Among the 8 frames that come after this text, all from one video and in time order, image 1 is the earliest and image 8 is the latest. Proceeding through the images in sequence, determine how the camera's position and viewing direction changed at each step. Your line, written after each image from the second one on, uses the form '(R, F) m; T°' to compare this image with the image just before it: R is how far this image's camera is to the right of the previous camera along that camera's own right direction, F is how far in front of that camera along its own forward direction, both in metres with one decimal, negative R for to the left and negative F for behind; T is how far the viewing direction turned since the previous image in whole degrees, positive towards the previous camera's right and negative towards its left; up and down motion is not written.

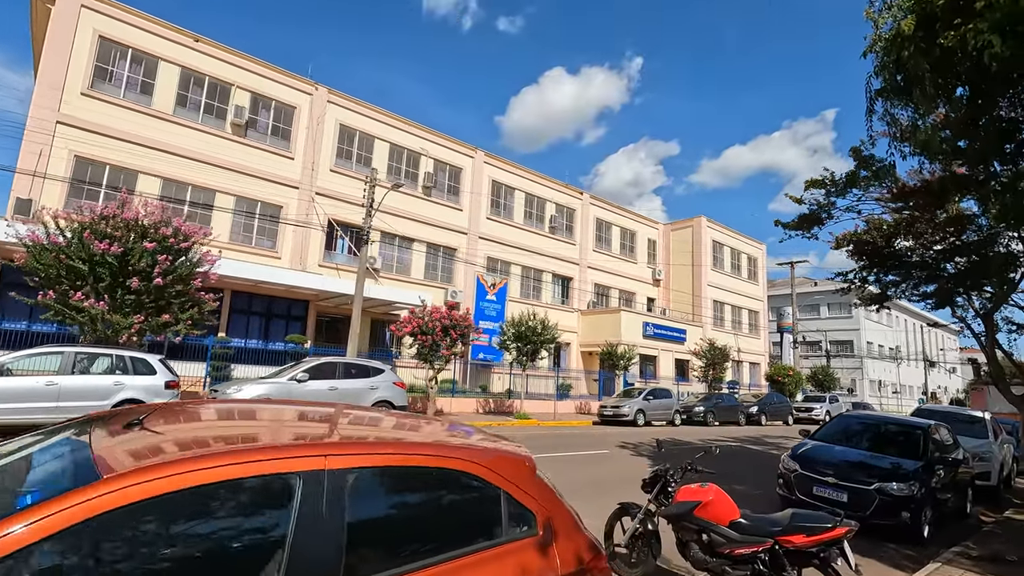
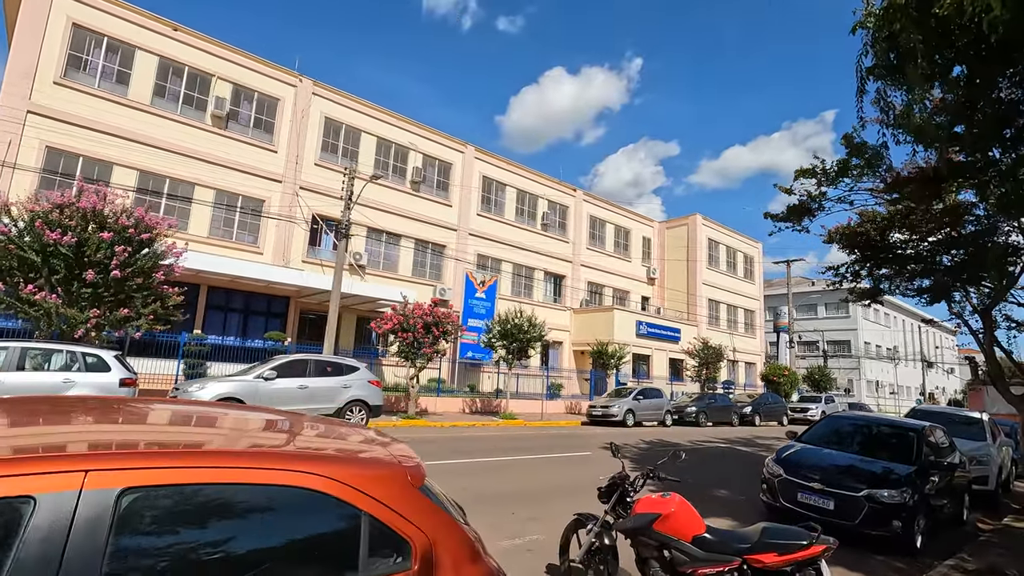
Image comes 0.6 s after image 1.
(+0.5, +0.6) m; 0°
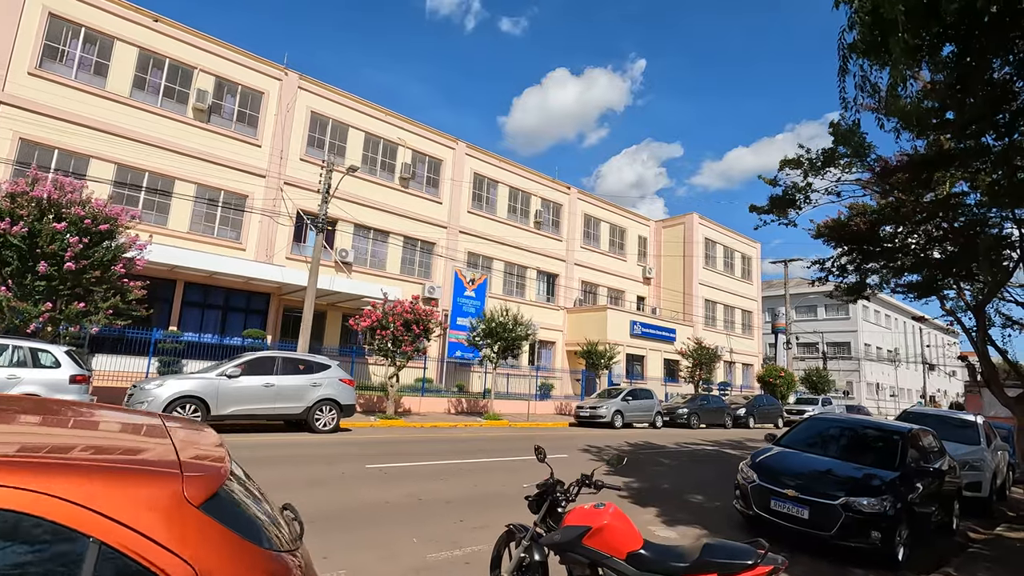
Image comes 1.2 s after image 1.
(+0.6, +0.5) m; 0°
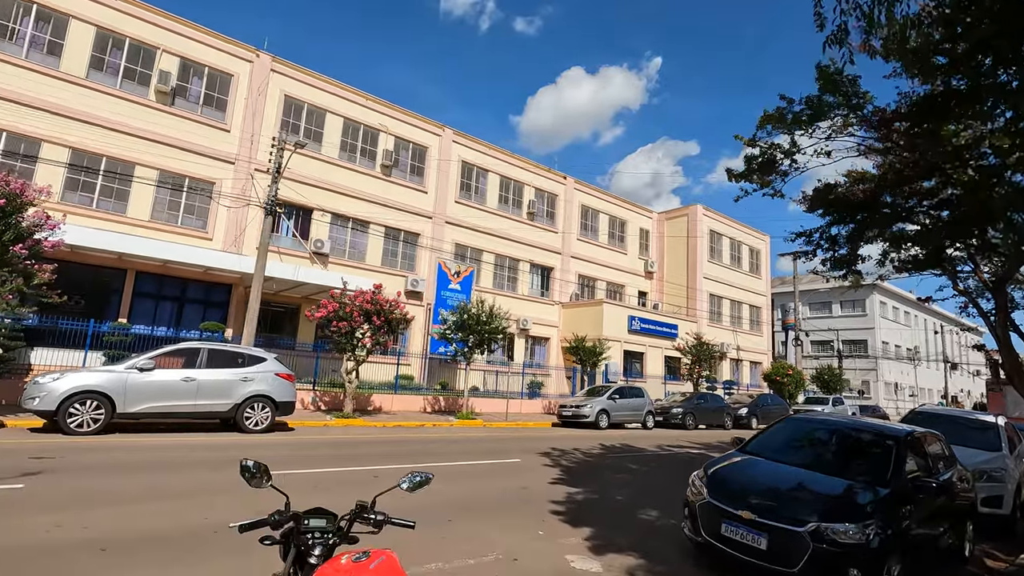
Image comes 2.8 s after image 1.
(+1.4, +1.5) m; -2°
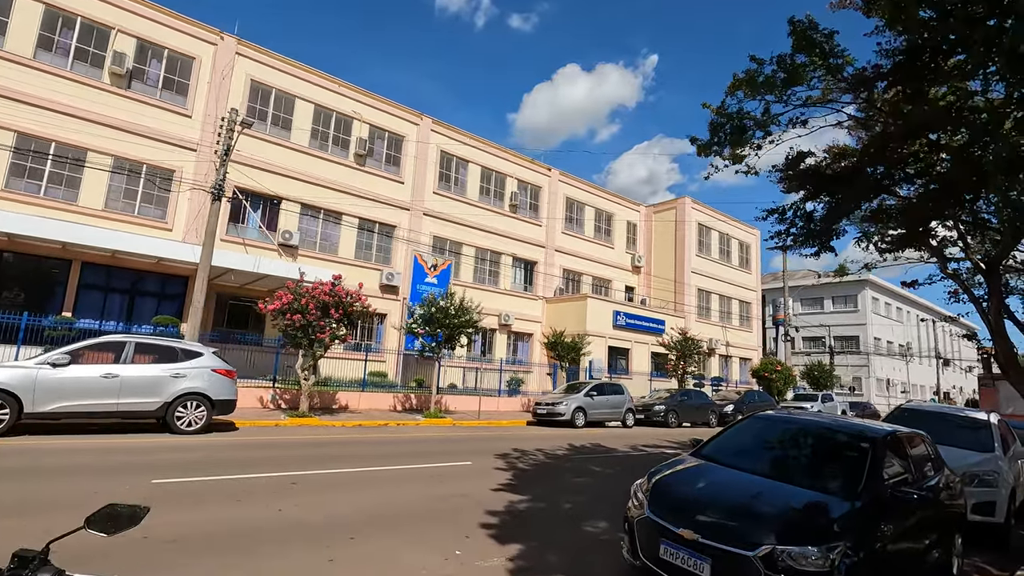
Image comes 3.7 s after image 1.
(+0.8, +0.9) m; 0°
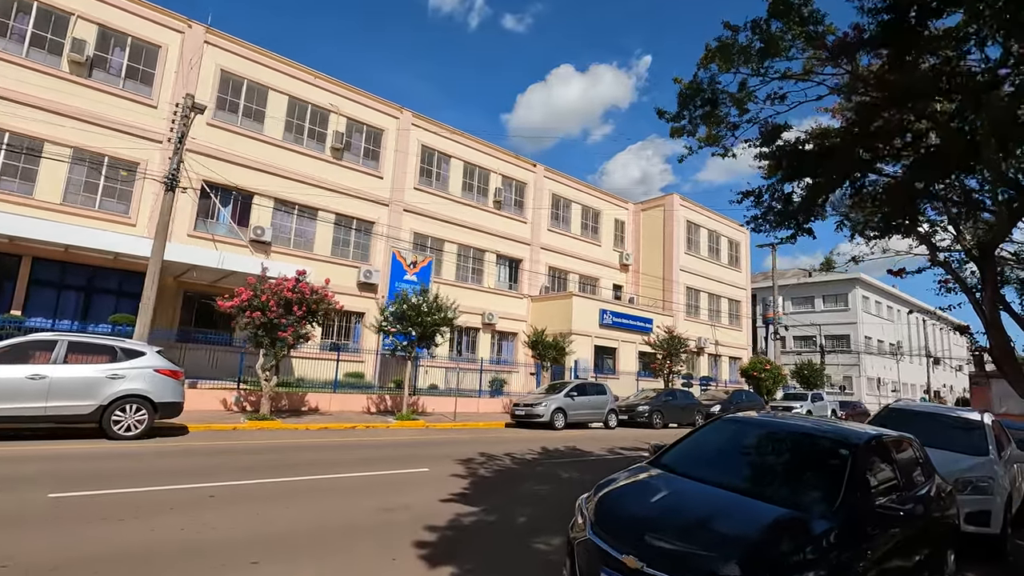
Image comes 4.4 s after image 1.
(+0.6, +0.7) m; +1°
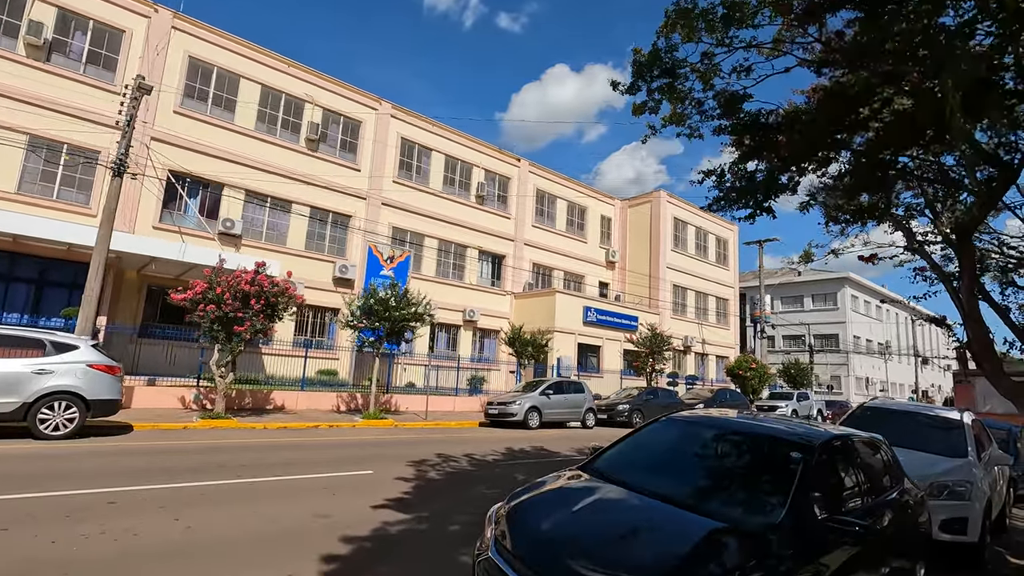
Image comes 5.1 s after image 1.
(+0.7, +0.6) m; +1°
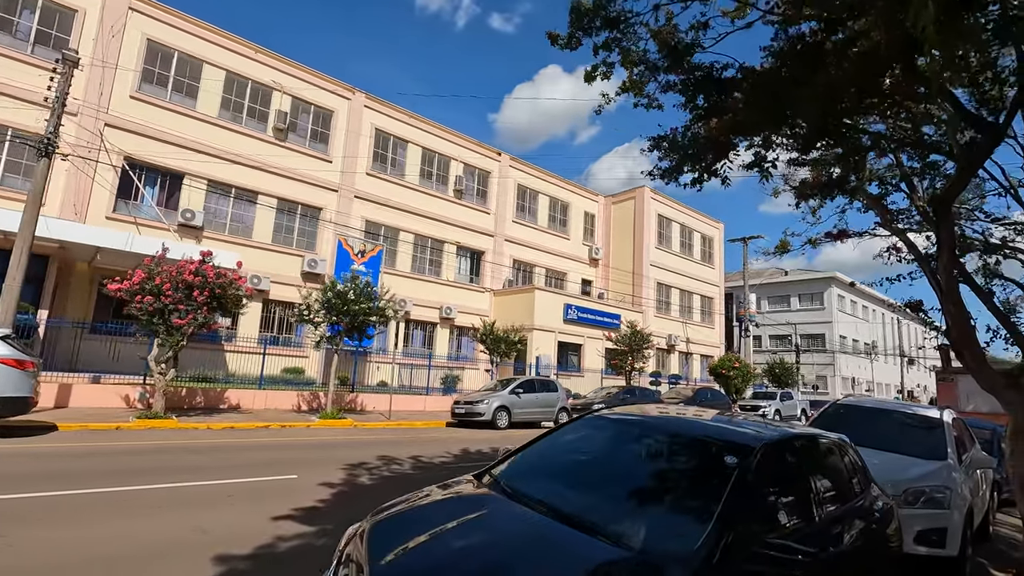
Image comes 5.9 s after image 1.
(+0.7, +0.8) m; +1°
